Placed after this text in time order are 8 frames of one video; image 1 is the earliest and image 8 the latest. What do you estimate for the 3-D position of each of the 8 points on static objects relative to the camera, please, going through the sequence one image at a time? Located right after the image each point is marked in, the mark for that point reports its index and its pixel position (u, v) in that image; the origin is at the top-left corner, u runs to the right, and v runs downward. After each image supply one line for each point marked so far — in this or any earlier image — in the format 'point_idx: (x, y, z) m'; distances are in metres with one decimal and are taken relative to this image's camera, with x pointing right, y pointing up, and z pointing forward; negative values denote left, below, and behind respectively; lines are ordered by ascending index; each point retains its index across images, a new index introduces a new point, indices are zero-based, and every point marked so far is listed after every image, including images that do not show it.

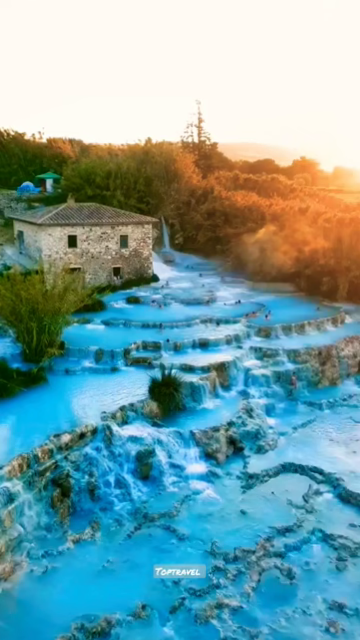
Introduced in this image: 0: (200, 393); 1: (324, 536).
0: (+0.8, -2.9, +19.0) m
1: (+3.8, -5.8, +12.9) m
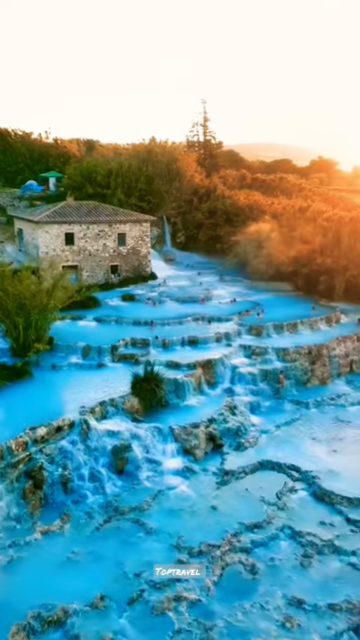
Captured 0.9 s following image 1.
0: (+0.1, -2.8, +19.0) m
1: (+3.0, -5.7, +12.9) m
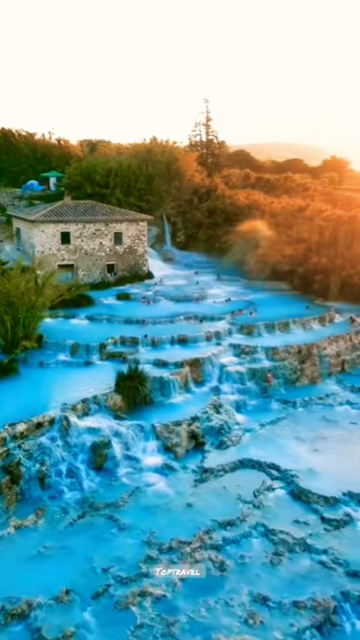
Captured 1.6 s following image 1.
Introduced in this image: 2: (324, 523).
0: (-0.4, -2.7, +19.1) m
1: (+2.3, -5.6, +12.9) m
2: (+3.9, -5.5, +13.2) m
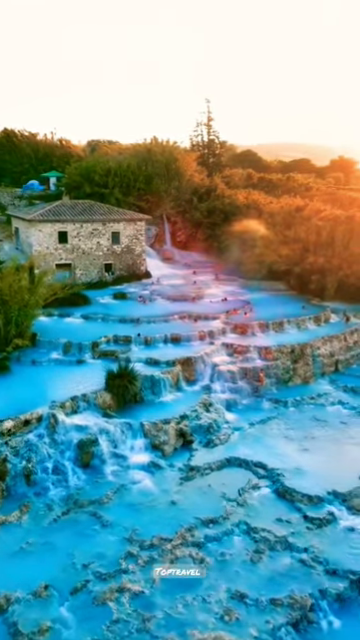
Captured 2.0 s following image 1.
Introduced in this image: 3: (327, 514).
0: (-0.8, -2.6, +19.1) m
1: (+1.8, -5.6, +12.9) m
2: (+3.4, -5.5, +13.2) m
3: (+4.0, -5.4, +13.4) m
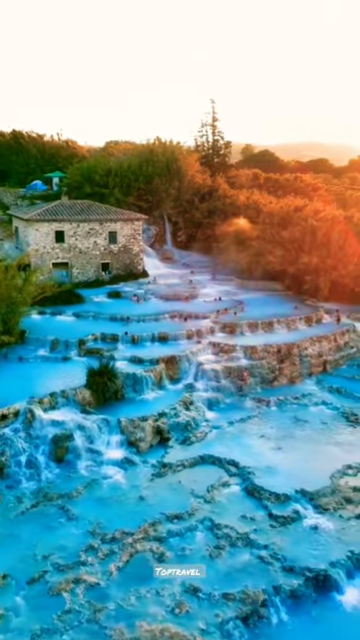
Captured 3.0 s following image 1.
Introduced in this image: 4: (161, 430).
0: (-1.6, -2.6, +19.3) m
1: (+0.8, -5.5, +13.1) m
2: (+2.5, -5.4, +13.3) m
3: (+3.1, -5.3, +13.4) m
4: (-0.7, -3.9, +17.2) m
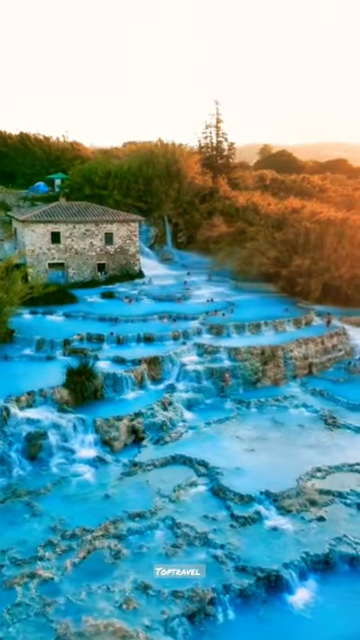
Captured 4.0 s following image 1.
0: (-2.4, -2.6, +19.6) m
1: (-0.2, -5.6, +13.2) m
2: (+1.4, -5.5, +13.4) m
3: (+2.0, -5.4, +13.6) m
4: (-1.6, -3.9, +17.4) m
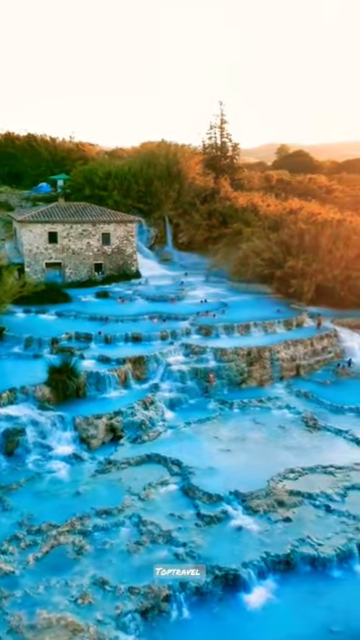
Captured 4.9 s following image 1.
0: (-3.1, -2.6, +19.8) m
1: (-1.2, -5.6, +13.4) m
2: (+0.5, -5.5, +13.5) m
3: (+1.1, -5.4, +13.6) m
4: (-2.4, -3.9, +17.6) m
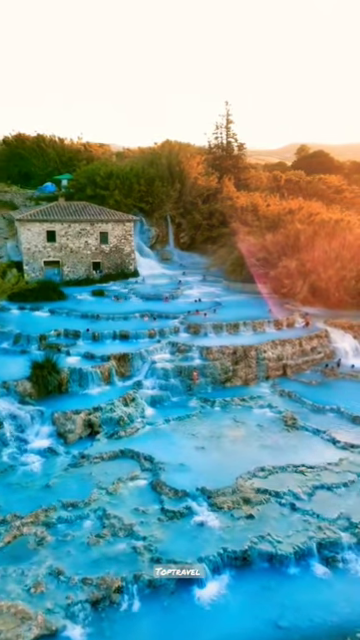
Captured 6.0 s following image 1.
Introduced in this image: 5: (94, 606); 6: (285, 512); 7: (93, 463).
0: (-3.9, -2.5, +20.1) m
1: (-2.2, -5.5, +13.6) m
2: (-0.5, -5.4, +13.7) m
3: (+0.1, -5.4, +13.8) m
4: (-3.3, -3.8, +17.9) m
5: (-1.9, -6.3, +10.7) m
6: (+3.0, -5.5, +13.9) m
7: (-2.9, -4.8, +16.1) m
